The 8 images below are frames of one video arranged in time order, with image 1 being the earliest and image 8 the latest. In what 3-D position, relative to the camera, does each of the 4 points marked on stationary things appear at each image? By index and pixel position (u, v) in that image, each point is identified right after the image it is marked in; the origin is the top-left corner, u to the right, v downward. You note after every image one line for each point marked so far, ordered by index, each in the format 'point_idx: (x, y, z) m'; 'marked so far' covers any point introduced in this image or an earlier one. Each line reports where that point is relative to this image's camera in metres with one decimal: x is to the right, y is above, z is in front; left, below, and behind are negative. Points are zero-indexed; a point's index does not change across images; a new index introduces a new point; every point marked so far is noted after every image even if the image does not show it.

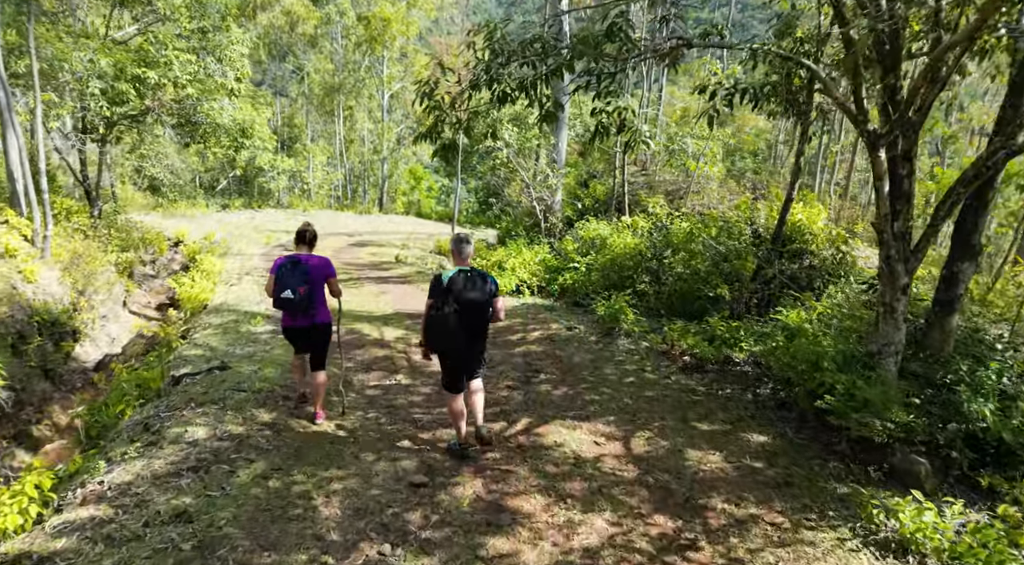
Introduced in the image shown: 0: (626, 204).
0: (+2.1, +1.5, +13.0) m
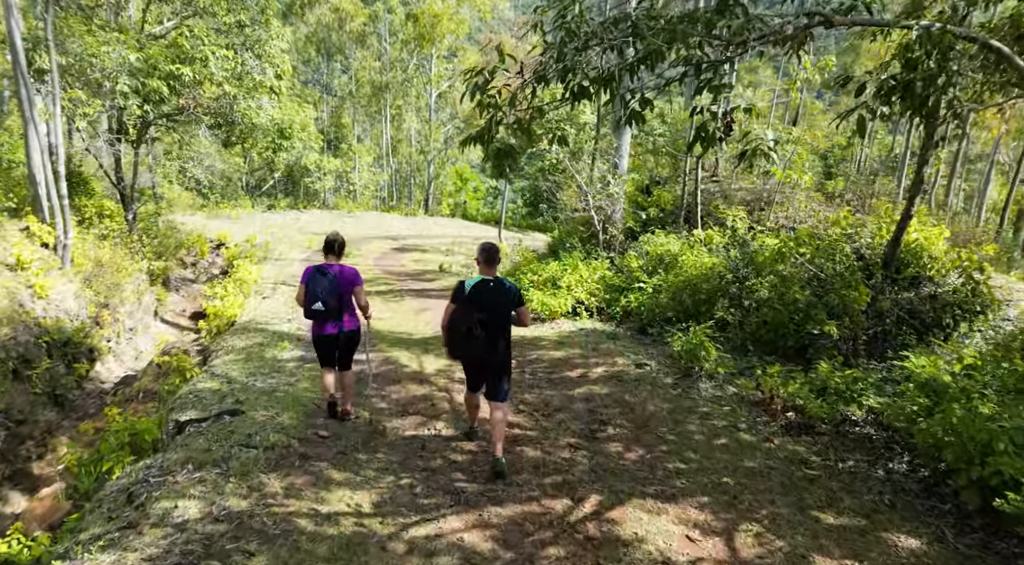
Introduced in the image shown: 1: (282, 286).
0: (+3.1, +1.1, +11.5) m
1: (-4.7, -0.1, +14.3) m
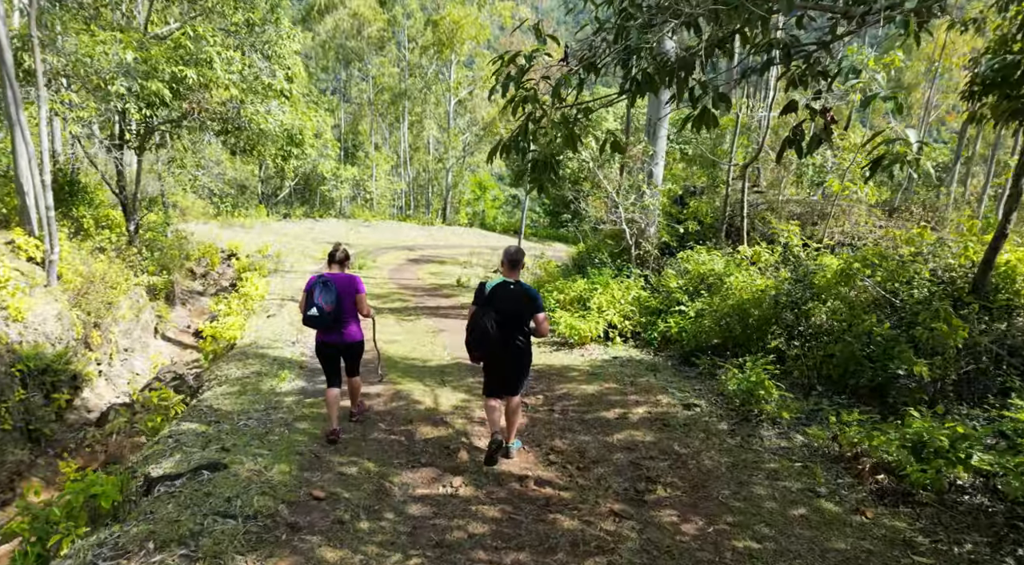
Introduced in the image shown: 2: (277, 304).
0: (+3.5, +0.8, +10.4) m
1: (-4.3, -0.4, +13.4) m
2: (-4.4, -0.4, +13.2) m
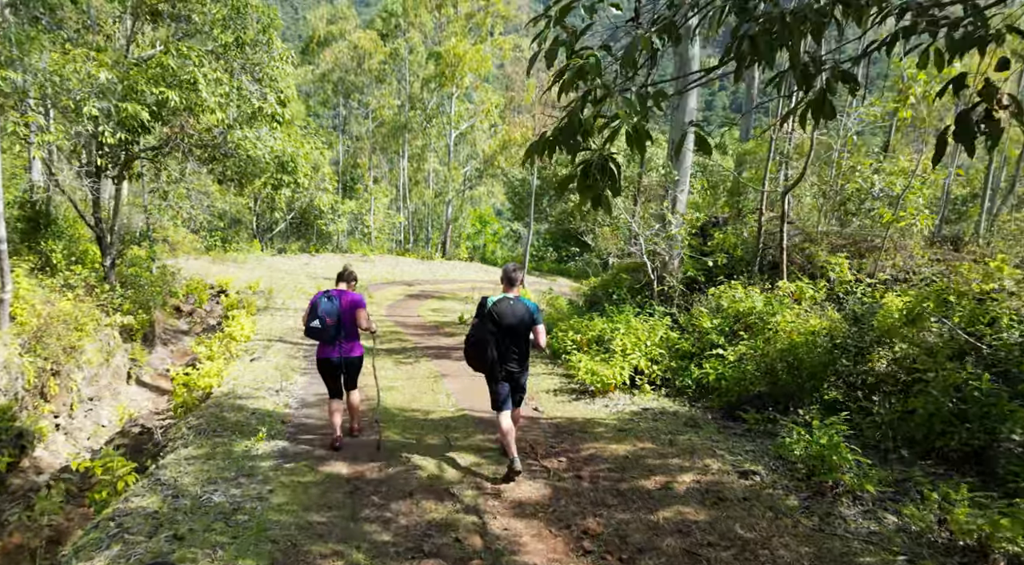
0: (+3.6, +0.3, +9.4) m
1: (-4.1, -1.1, +12.2) m
2: (-4.3, -1.1, +12.1) m
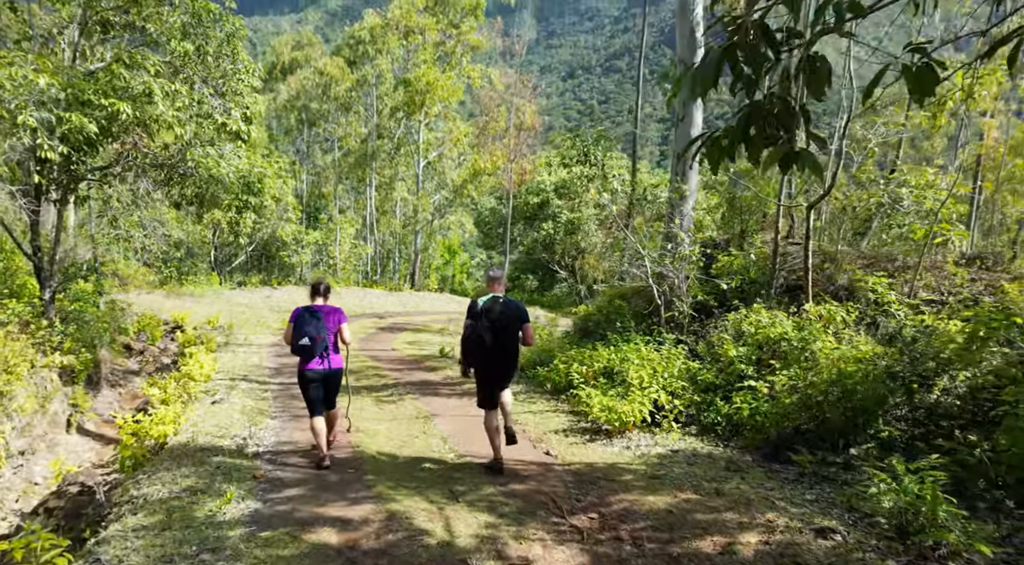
0: (+3.6, 0.0, +8.6) m
1: (-4.3, -1.6, +11.0) m
2: (-4.4, -1.6, +10.8) m
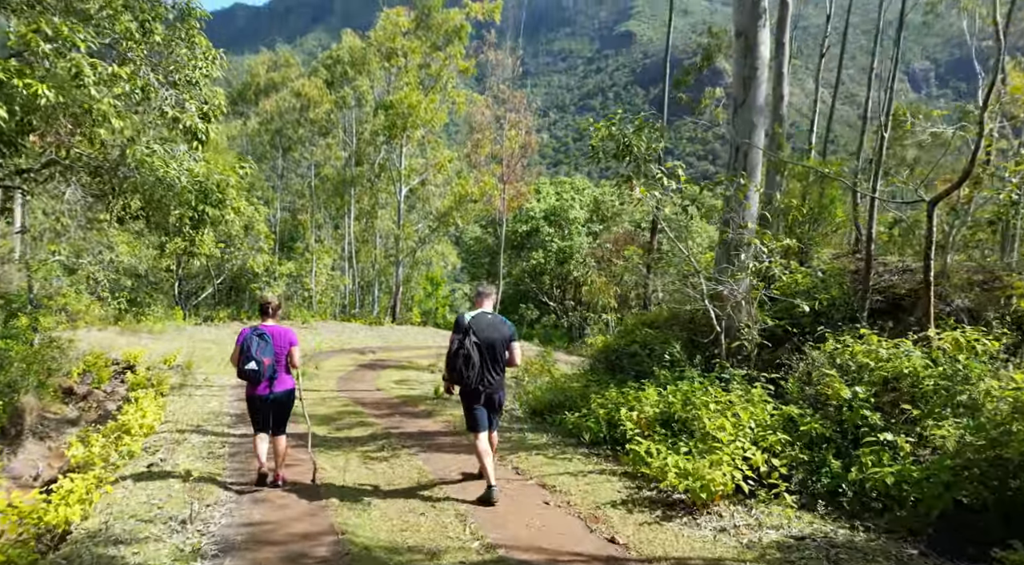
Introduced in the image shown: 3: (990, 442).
0: (+3.9, -0.2, +6.7) m
1: (-4.0, -2.0, +8.7) m
2: (-4.2, -2.0, +8.6) m
3: (+3.2, -1.1, +4.7) m
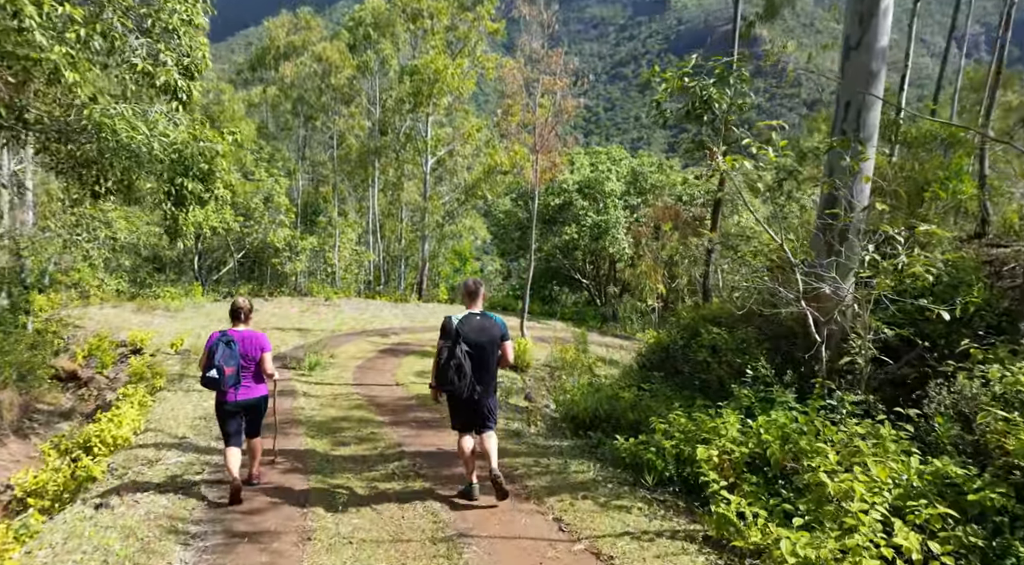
0: (+4.2, -0.2, +4.9) m
1: (-3.6, -1.9, +7.3) m
2: (-3.8, -1.9, +7.2) m
3: (+3.4, -1.2, +3.0) m
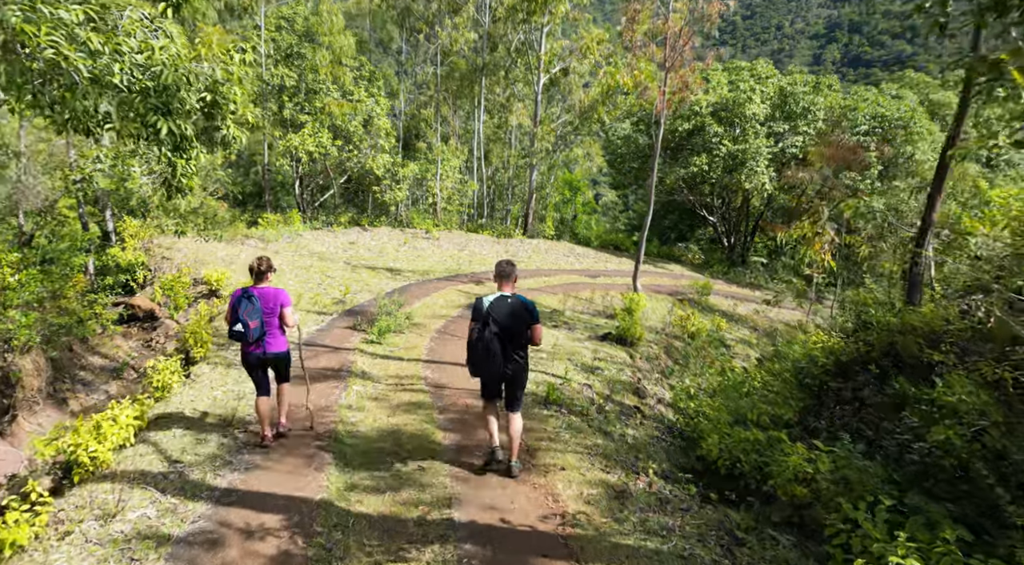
0: (+4.5, -0.8, +1.5) m
1: (-2.9, -1.7, +5.3) m
2: (-3.1, -1.7, +5.2) m
3: (+3.3, -1.9, -0.2) m
